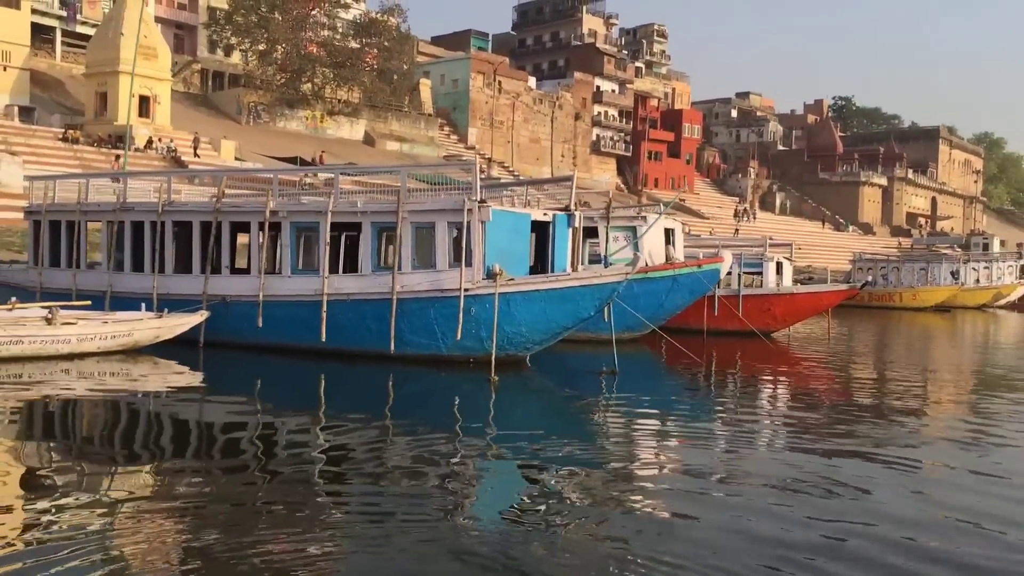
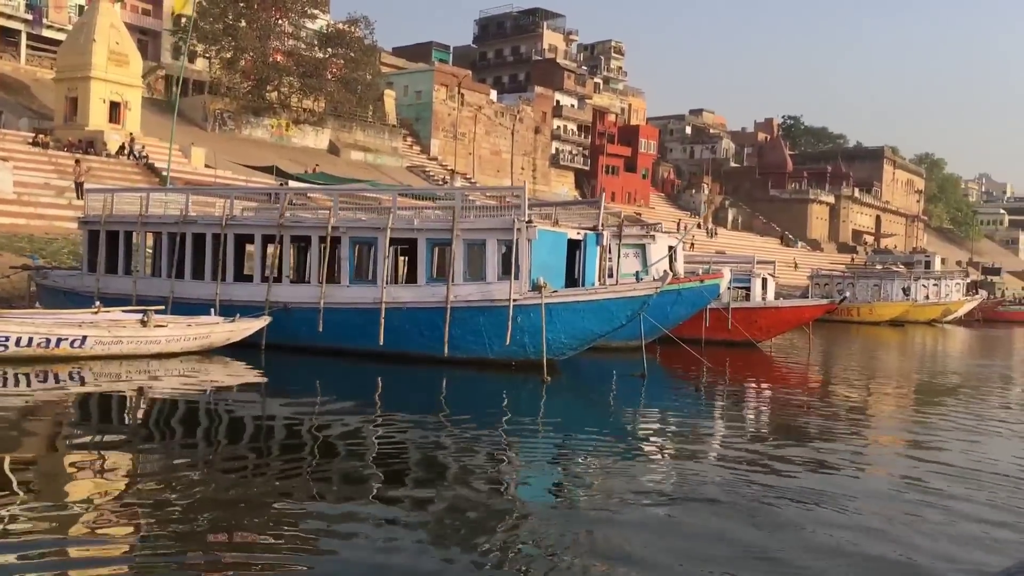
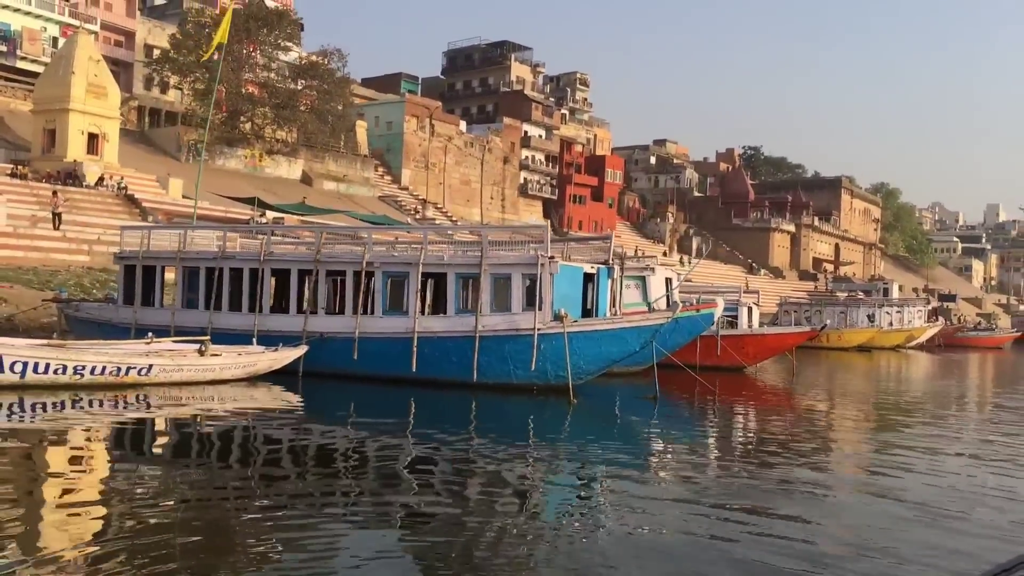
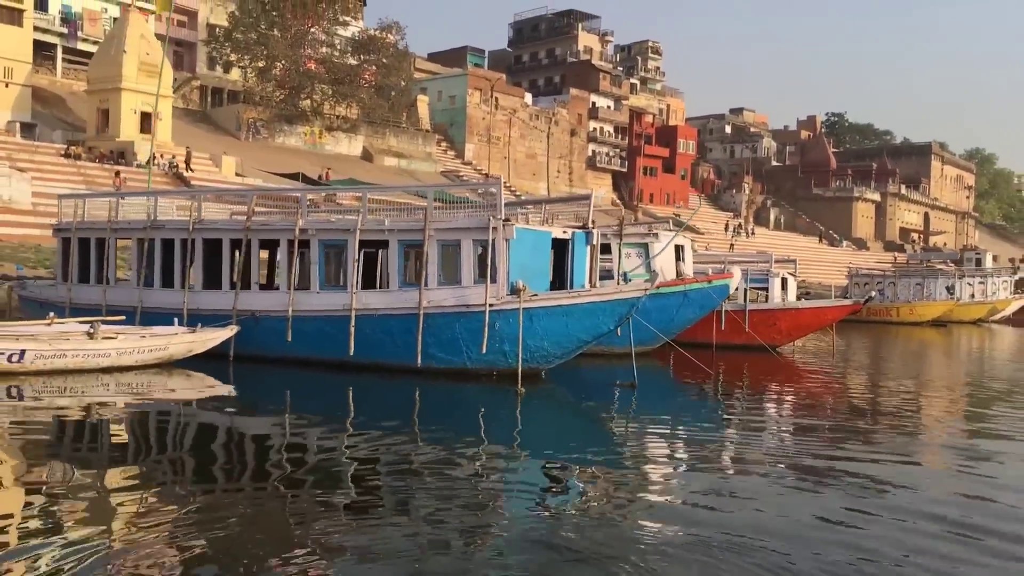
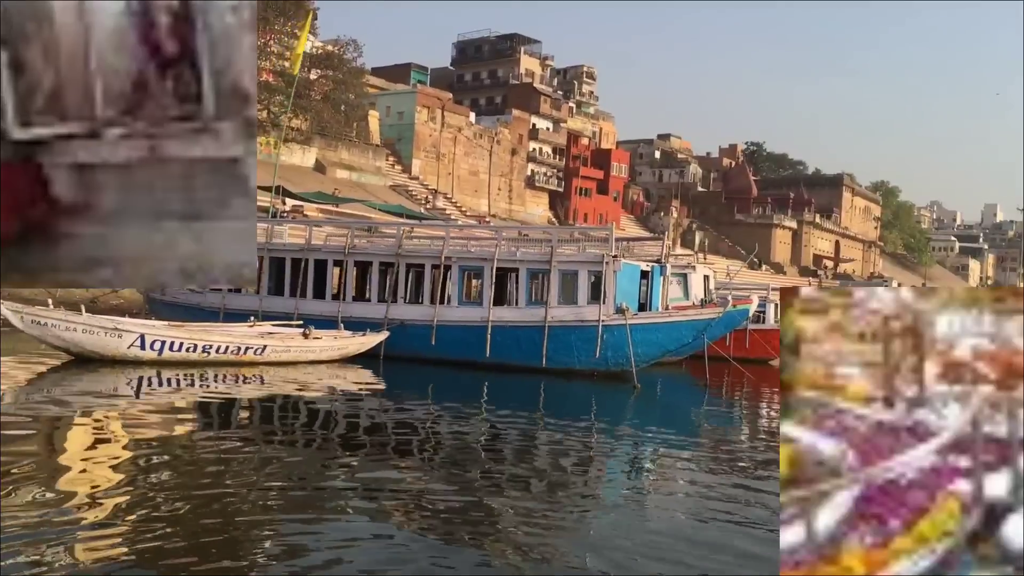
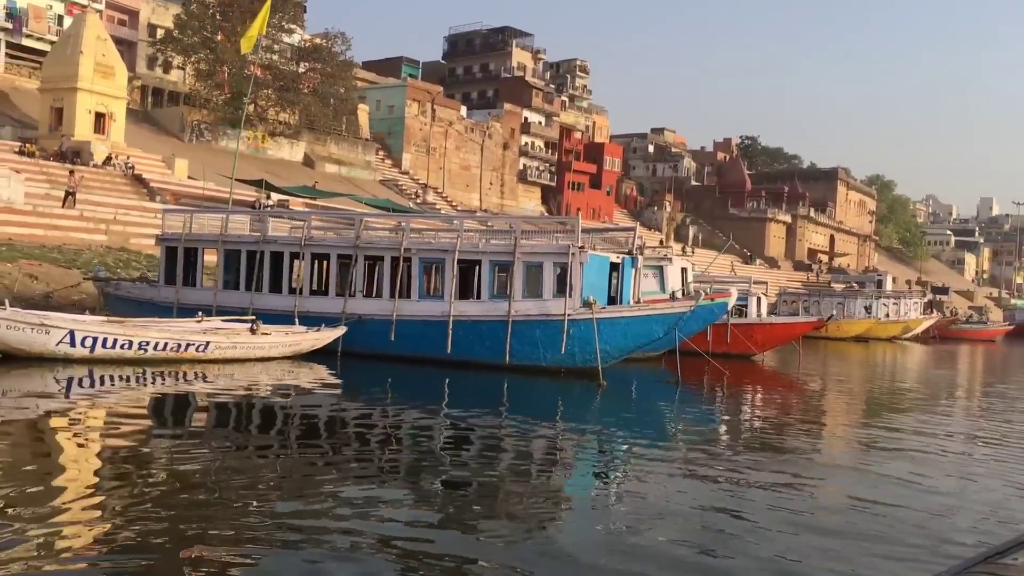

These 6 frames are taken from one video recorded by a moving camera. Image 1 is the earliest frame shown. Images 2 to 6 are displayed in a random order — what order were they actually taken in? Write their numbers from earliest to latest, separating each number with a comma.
4, 2, 3, 6, 5
